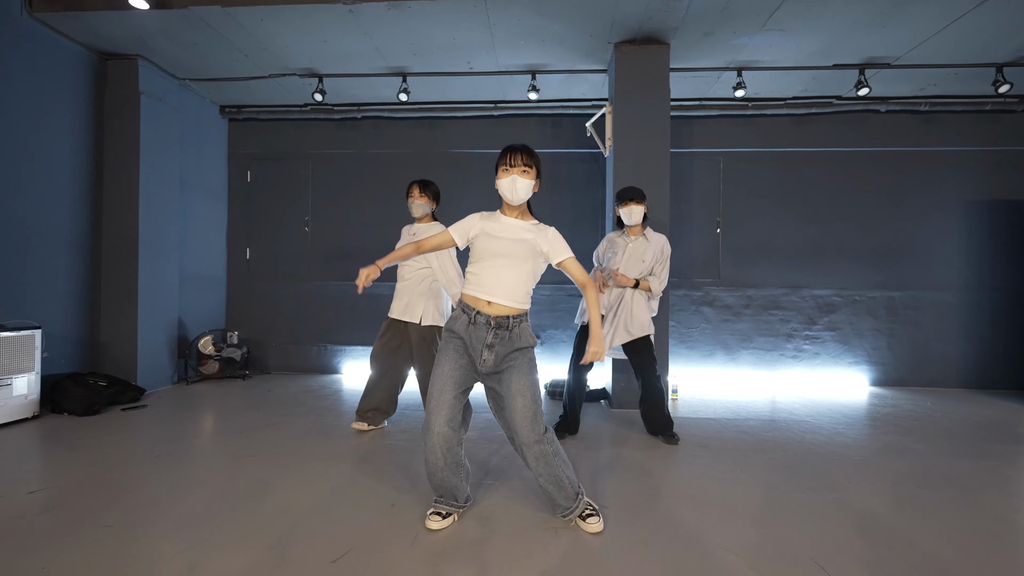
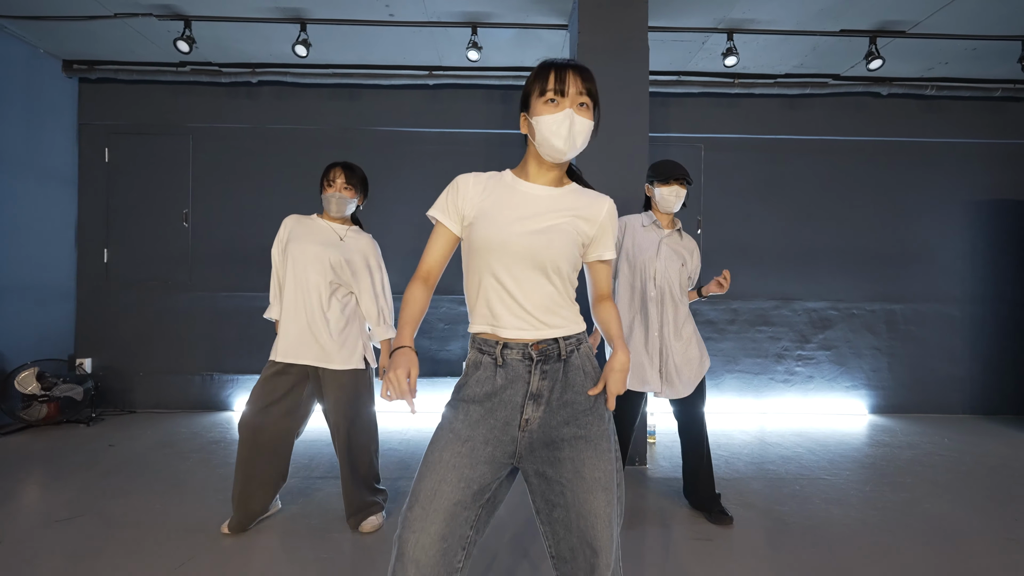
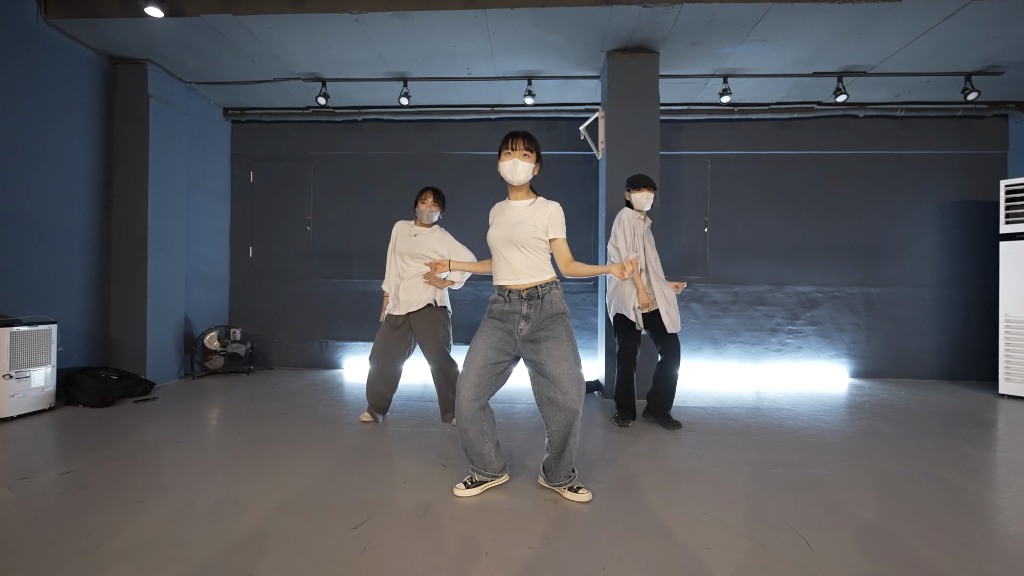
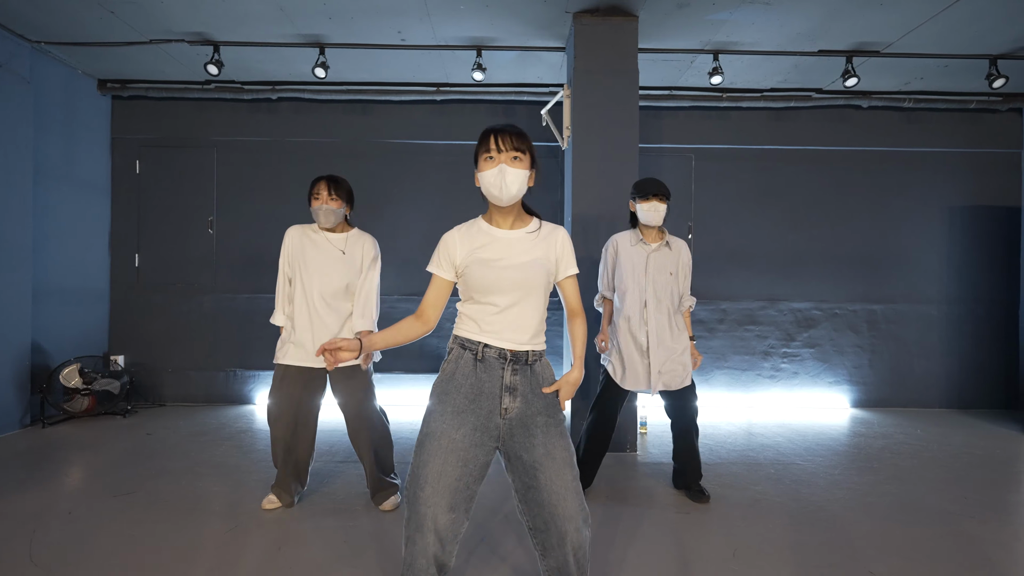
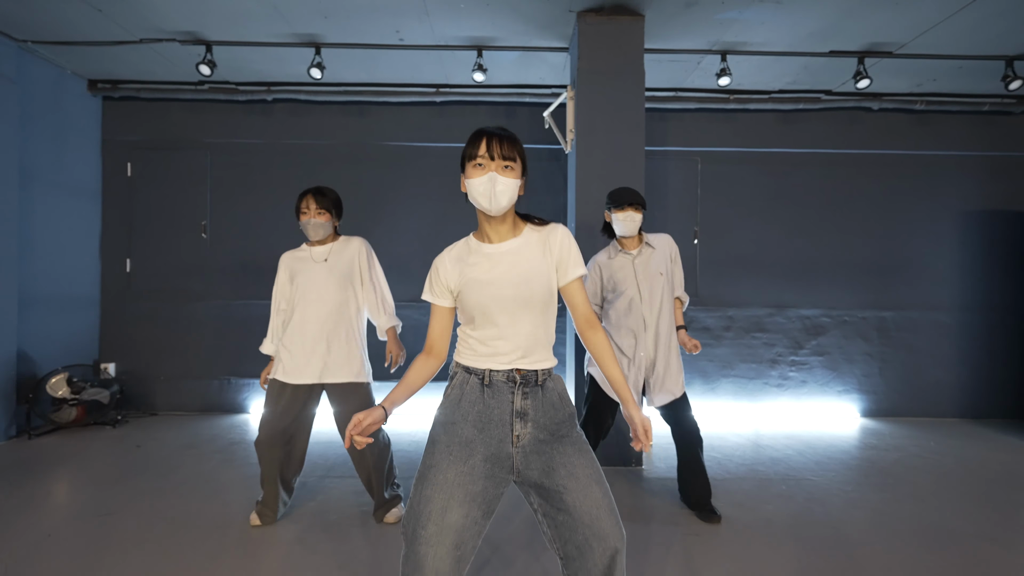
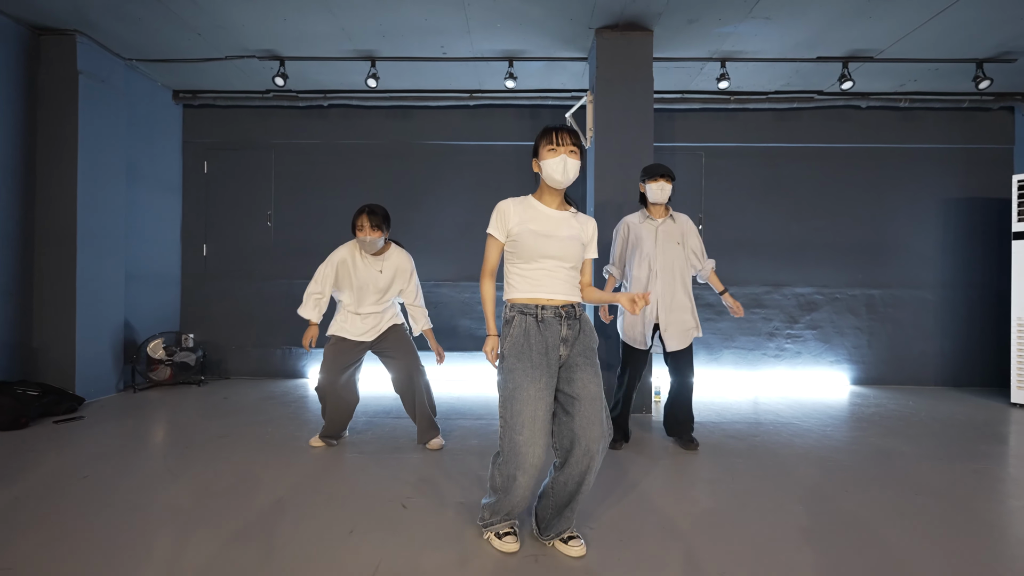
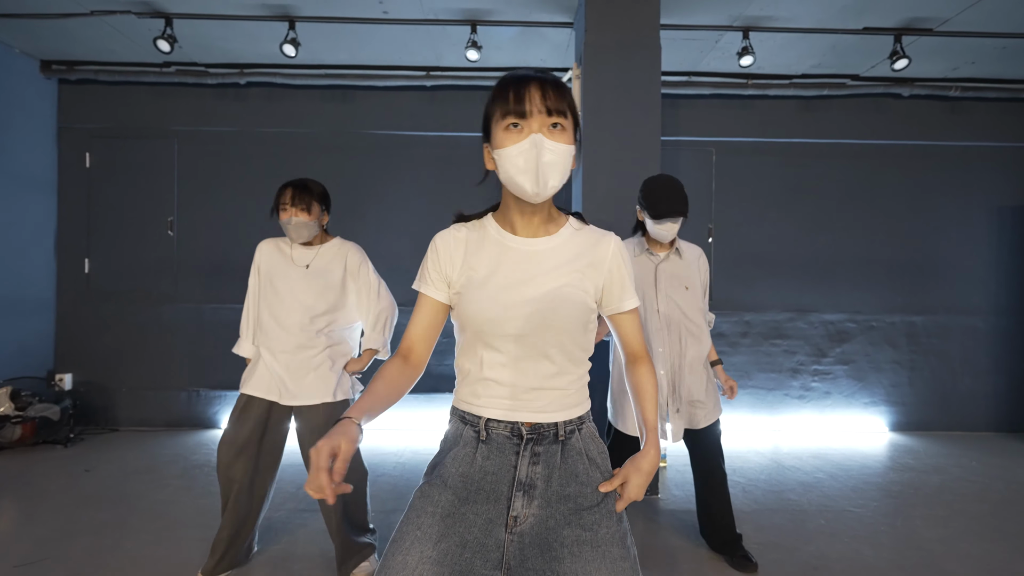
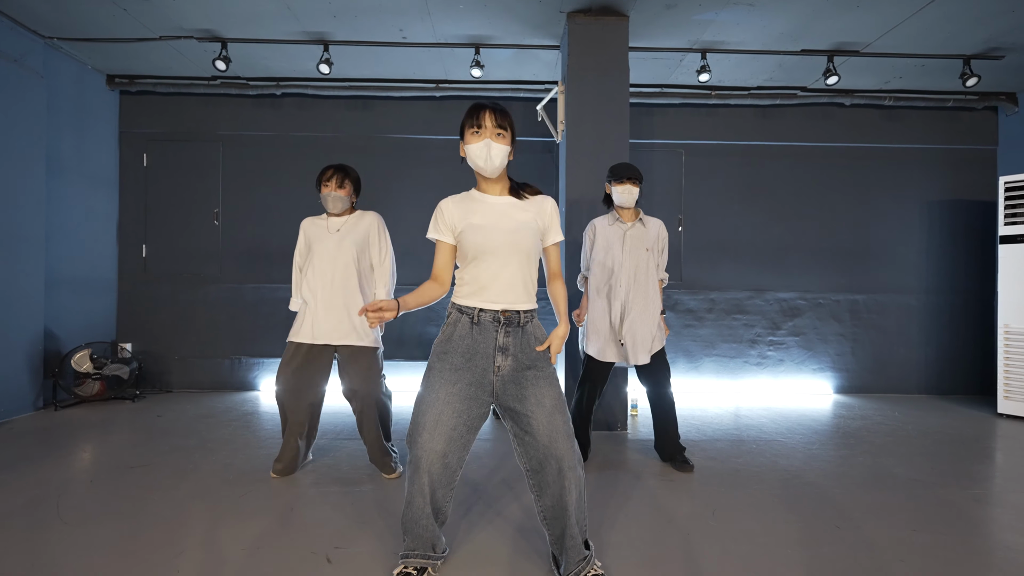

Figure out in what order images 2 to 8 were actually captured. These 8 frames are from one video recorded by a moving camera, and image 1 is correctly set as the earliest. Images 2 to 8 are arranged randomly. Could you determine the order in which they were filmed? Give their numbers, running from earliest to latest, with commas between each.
3, 6, 4, 8, 2, 7, 5
